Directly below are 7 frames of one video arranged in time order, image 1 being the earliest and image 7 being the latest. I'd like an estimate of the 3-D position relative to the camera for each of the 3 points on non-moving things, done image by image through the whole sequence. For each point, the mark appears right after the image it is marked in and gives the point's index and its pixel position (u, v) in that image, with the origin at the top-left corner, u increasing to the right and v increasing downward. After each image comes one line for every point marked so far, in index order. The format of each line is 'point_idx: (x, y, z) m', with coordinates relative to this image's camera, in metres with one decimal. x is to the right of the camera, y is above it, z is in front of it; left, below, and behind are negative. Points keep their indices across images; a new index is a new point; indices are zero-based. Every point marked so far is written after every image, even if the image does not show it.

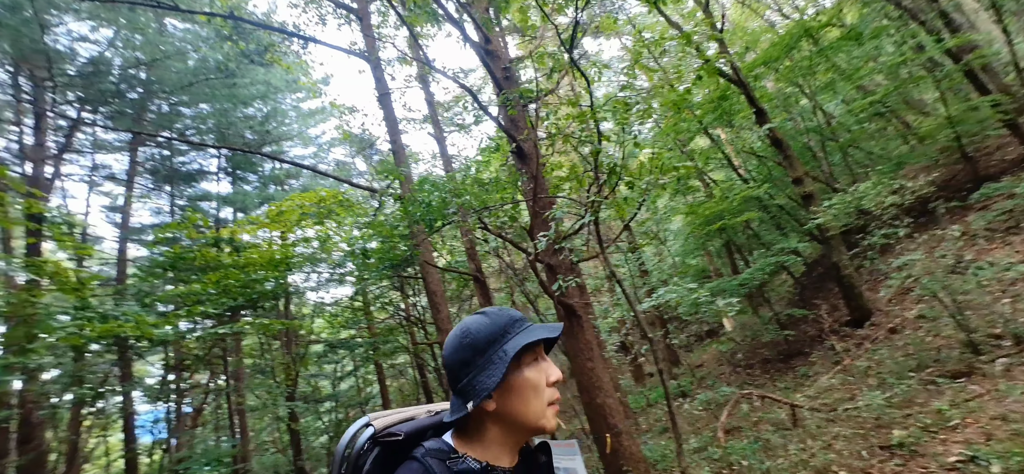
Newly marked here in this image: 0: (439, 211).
0: (-0.9, +0.3, +5.8) m
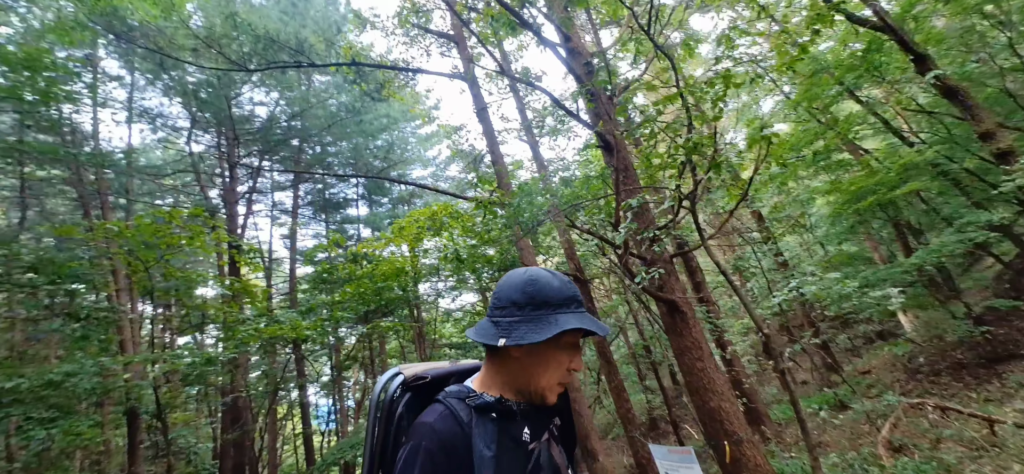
0: (+0.2, +0.3, +5.9) m
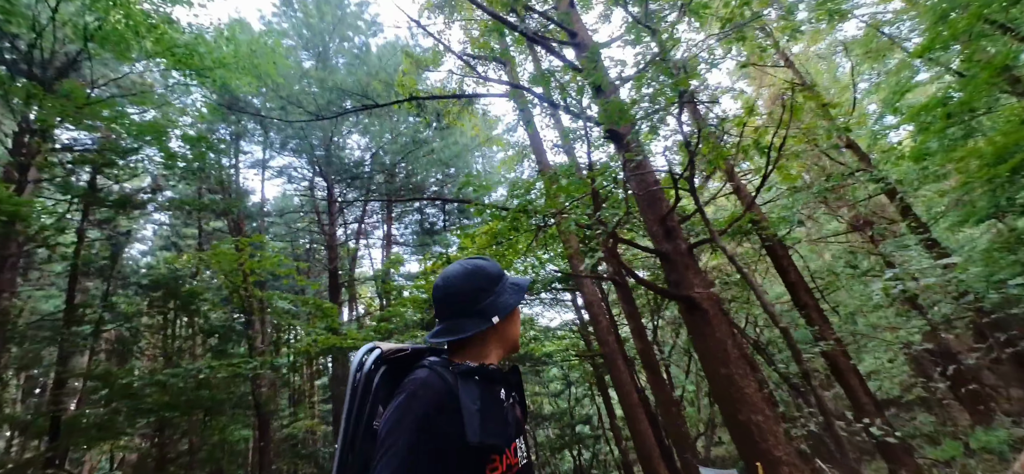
0: (+0.7, +0.2, +5.7) m
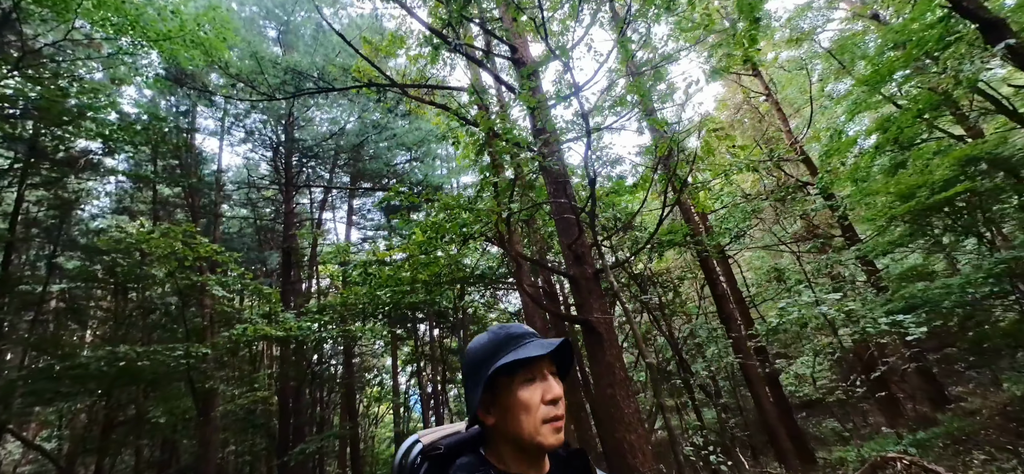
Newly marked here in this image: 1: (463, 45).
0: (0.0, +0.2, +5.9) m
1: (-0.4, +1.7, +3.8) m
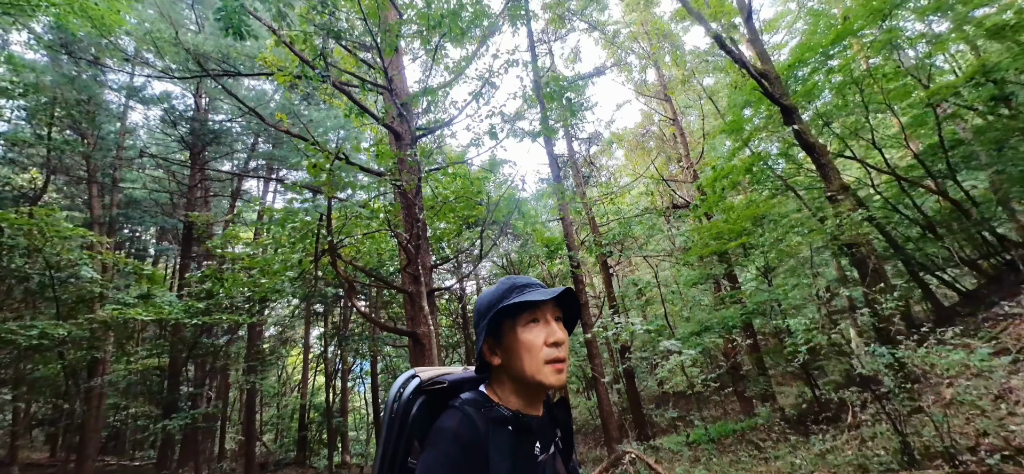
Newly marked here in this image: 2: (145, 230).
0: (-1.6, +0.2, +6.4) m
1: (-1.6, +1.6, +4.2) m
2: (-9.6, +0.2, +12.3) m
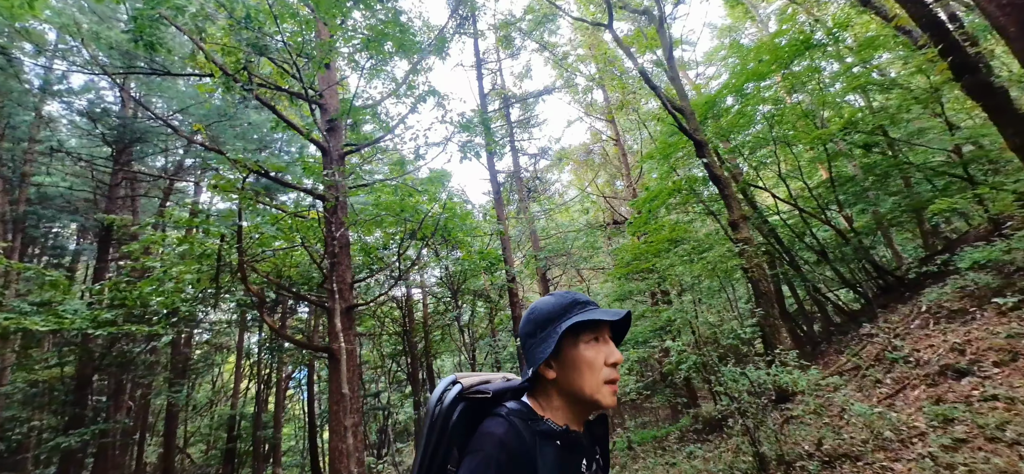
0: (-2.5, 0.0, +6.4) m
1: (-2.3, +1.4, +4.2) m
2: (-11.1, +0.2, +11.5) m
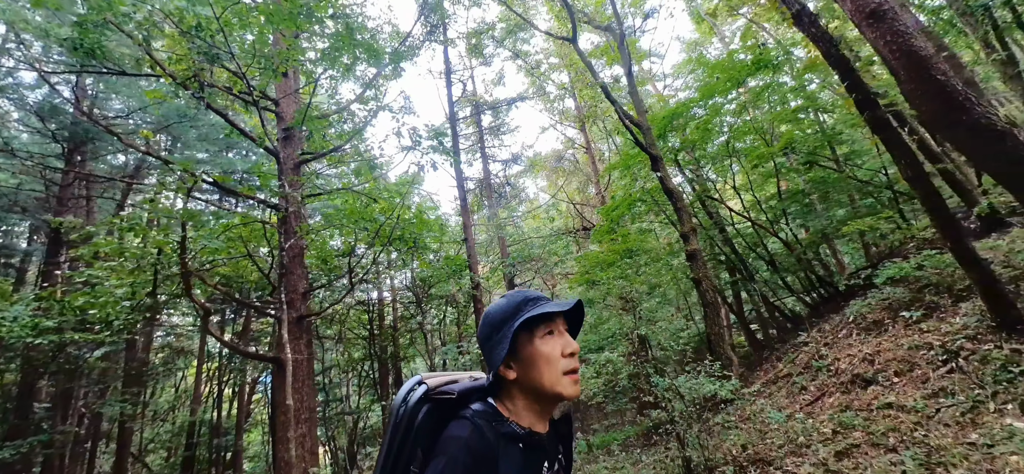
0: (-3.0, -0.1, +6.4) m
1: (-2.7, +1.4, +4.2) m
2: (-11.9, +0.2, +11.0) m
